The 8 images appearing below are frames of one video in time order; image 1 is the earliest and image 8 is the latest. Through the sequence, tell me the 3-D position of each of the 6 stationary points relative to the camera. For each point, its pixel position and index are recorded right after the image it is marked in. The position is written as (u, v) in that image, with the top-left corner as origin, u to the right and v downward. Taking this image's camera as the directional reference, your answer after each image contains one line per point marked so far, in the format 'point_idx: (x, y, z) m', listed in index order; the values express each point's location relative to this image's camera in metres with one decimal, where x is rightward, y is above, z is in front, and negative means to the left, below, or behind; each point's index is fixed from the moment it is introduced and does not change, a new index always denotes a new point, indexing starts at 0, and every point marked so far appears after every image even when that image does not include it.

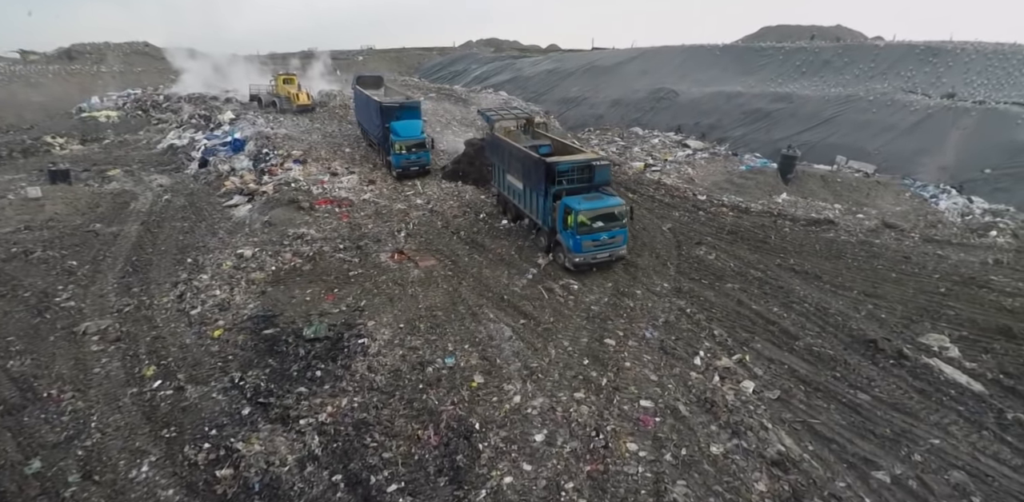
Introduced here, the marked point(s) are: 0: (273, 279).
0: (-4.2, -0.5, +8.5) m
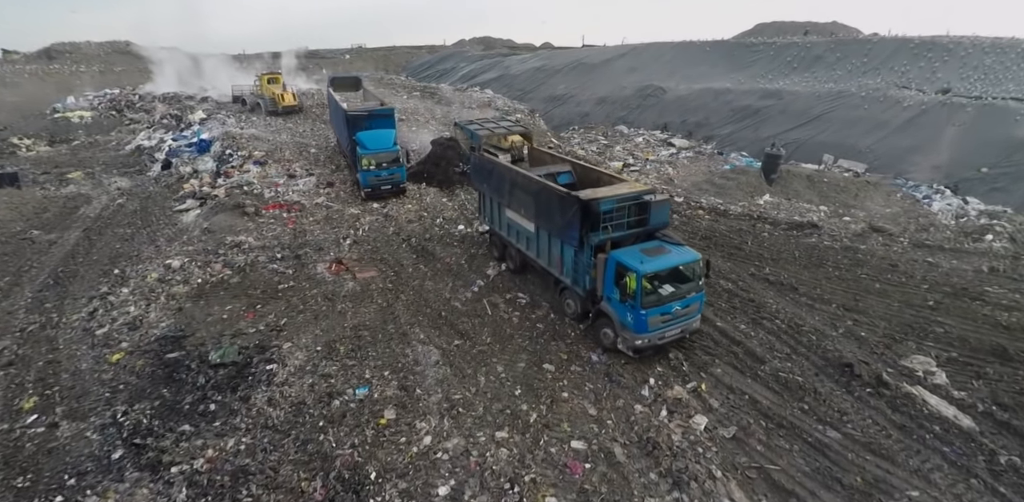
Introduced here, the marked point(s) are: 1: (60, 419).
0: (-5.0, -0.7, +7.7) m
1: (-4.9, -1.8, +5.3) m
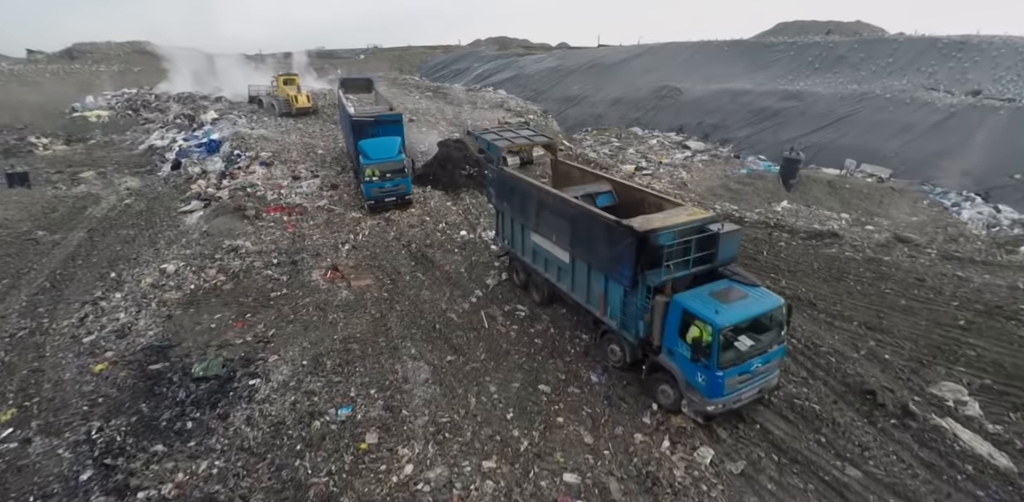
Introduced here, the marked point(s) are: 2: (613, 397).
0: (-5.0, -0.8, +7.5) m
1: (-5.0, -1.9, +5.1) m
2: (+1.1, -1.6, +5.3) m
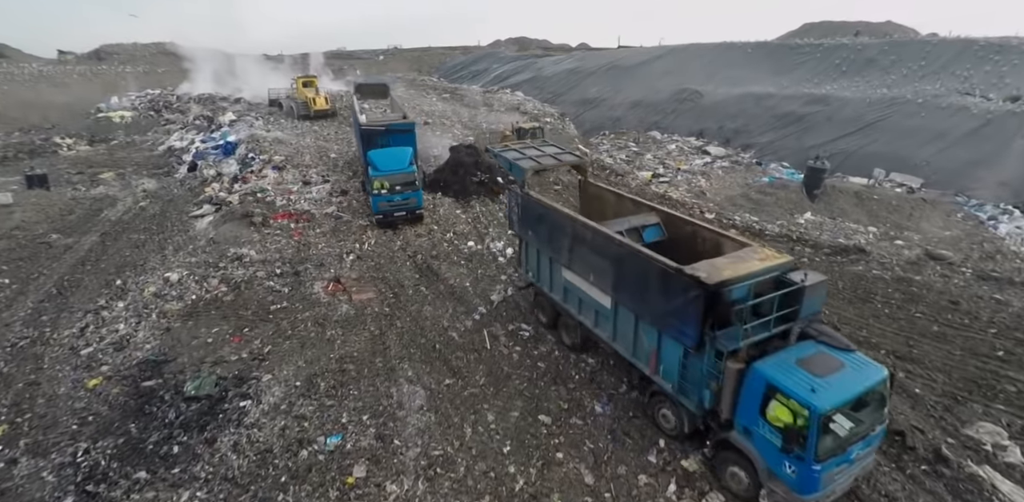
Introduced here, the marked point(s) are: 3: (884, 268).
0: (-5.0, -0.9, +7.4) m
1: (-5.1, -2.1, +5.0) m
2: (+1.1, -1.8, +5.0) m
3: (+6.8, -0.3, +8.8) m
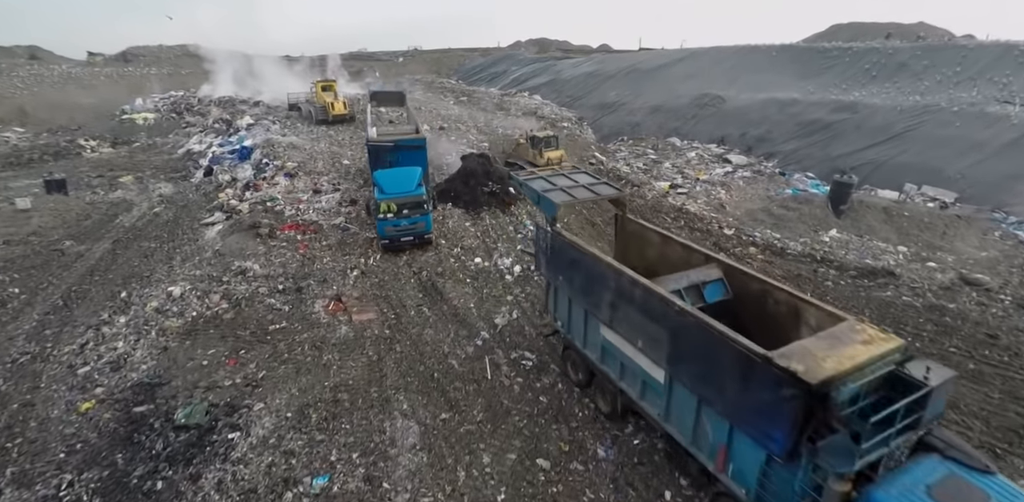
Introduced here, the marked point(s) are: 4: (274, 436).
0: (-4.9, -1.2, +7.3) m
1: (-5.1, -2.3, +4.9) m
2: (+1.0, -2.2, +4.7) m
3: (+6.9, -0.7, +8.3) m
4: (-2.5, -2.0, +5.2) m
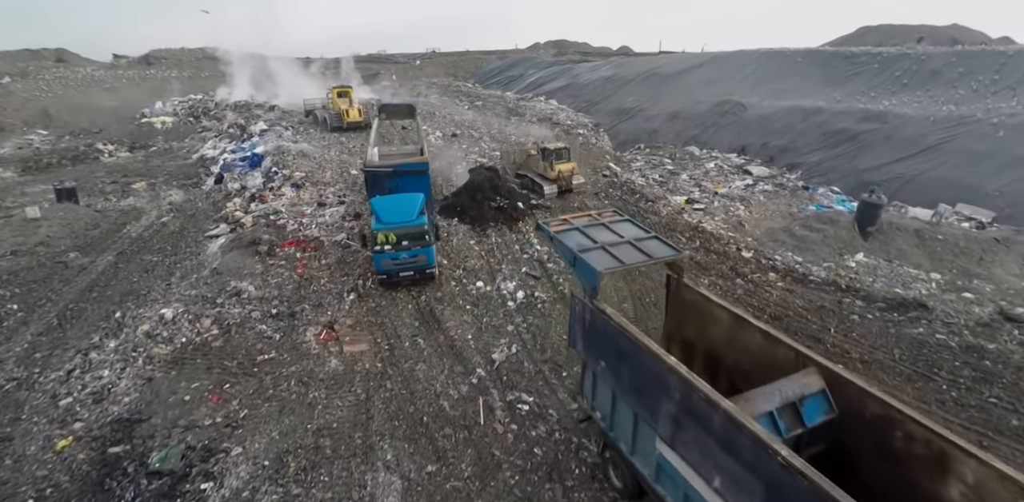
0: (-4.9, -1.6, +7.1) m
1: (-5.2, -2.7, +4.7) m
2: (+0.9, -2.6, +4.2) m
3: (+6.9, -1.3, +7.7) m
4: (-2.7, -2.4, +4.9) m
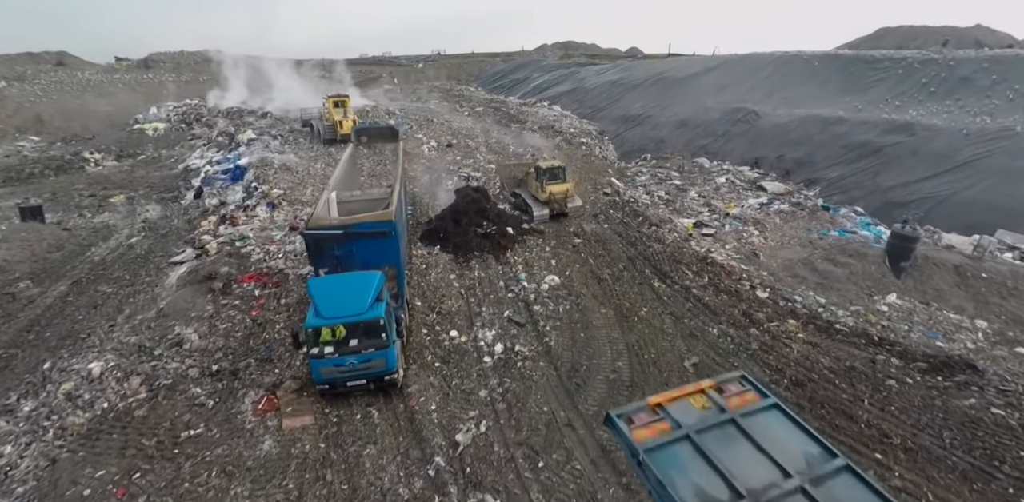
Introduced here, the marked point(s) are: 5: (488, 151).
0: (-5.3, -2.2, +6.1) m
1: (-5.6, -3.4, +3.7) m
2: (+0.5, -3.4, +3.1) m
3: (+6.6, -2.0, +6.4) m
4: (-3.1, -3.1, +3.8) m
5: (-1.0, +3.9, +19.4) m
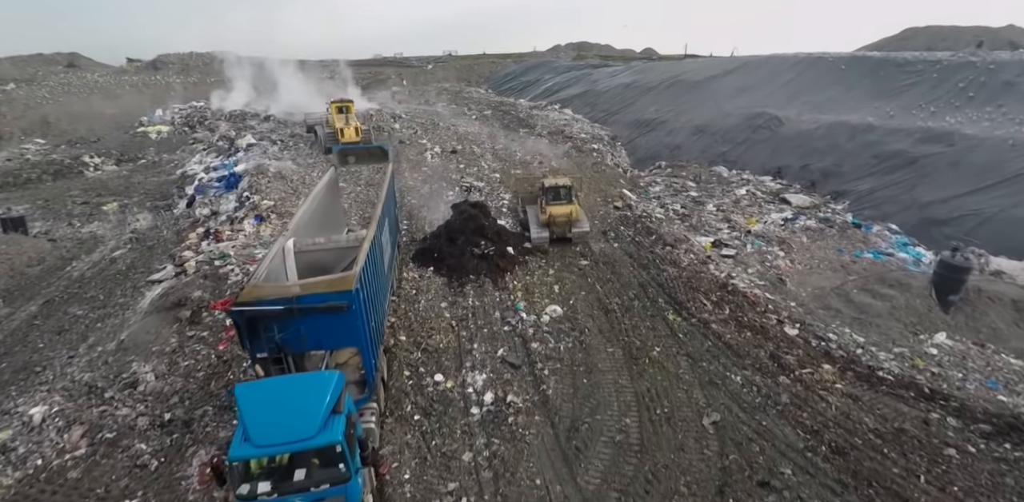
0: (-5.4, -2.7, +5.3) m
1: (-5.9, -3.8, +2.9) m
2: (+0.3, -3.8, +2.2) m
3: (+6.4, -2.6, +5.3) m
4: (-3.3, -3.5, +3.0) m
5: (-0.7, +3.5, +18.5) m
